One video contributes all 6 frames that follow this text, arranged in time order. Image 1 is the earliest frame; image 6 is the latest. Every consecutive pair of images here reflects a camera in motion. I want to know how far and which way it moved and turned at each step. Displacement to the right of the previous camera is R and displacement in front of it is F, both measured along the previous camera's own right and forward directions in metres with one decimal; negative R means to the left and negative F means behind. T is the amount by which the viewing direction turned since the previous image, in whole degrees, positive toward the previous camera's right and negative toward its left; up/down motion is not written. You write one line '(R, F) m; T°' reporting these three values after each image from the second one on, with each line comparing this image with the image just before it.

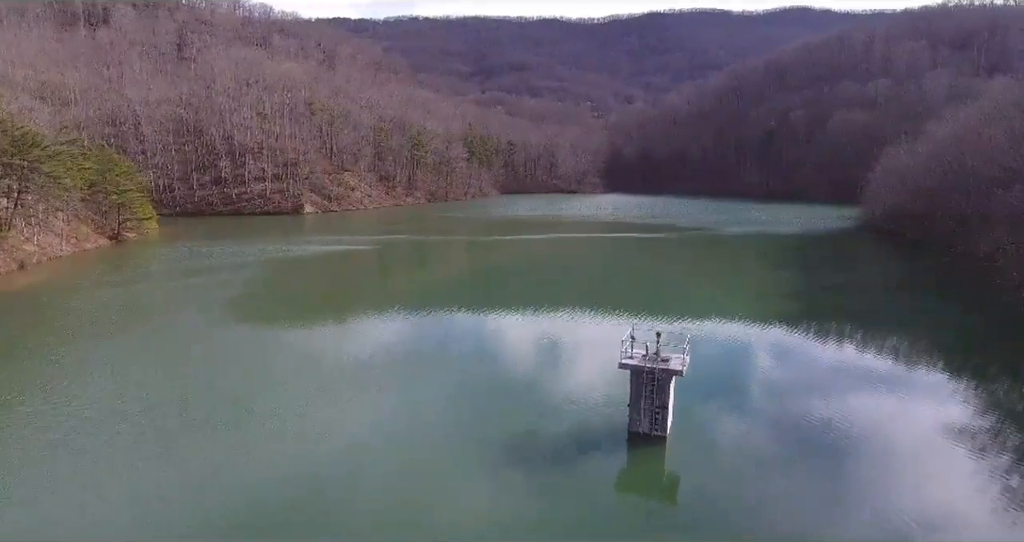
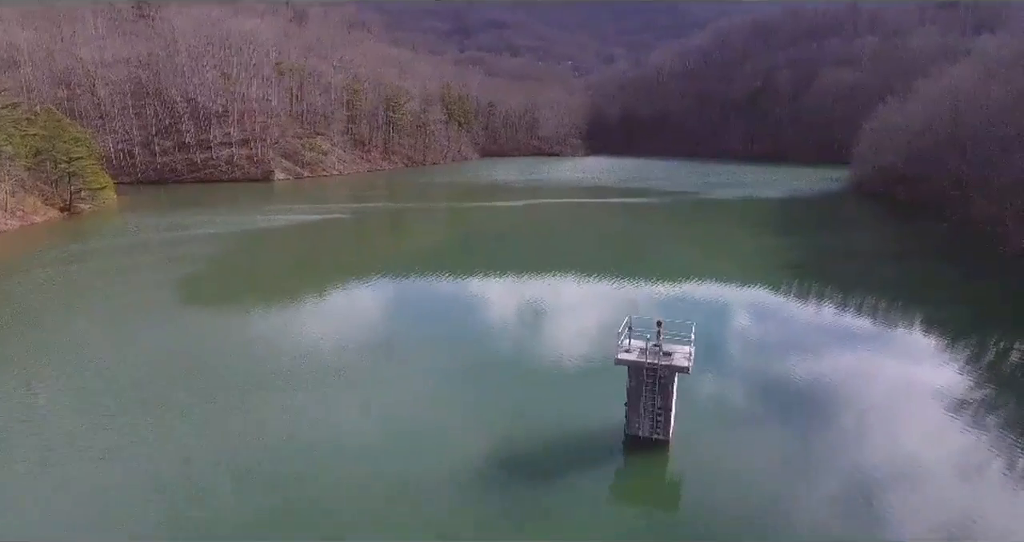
(0.0, +0.3) m; +2°
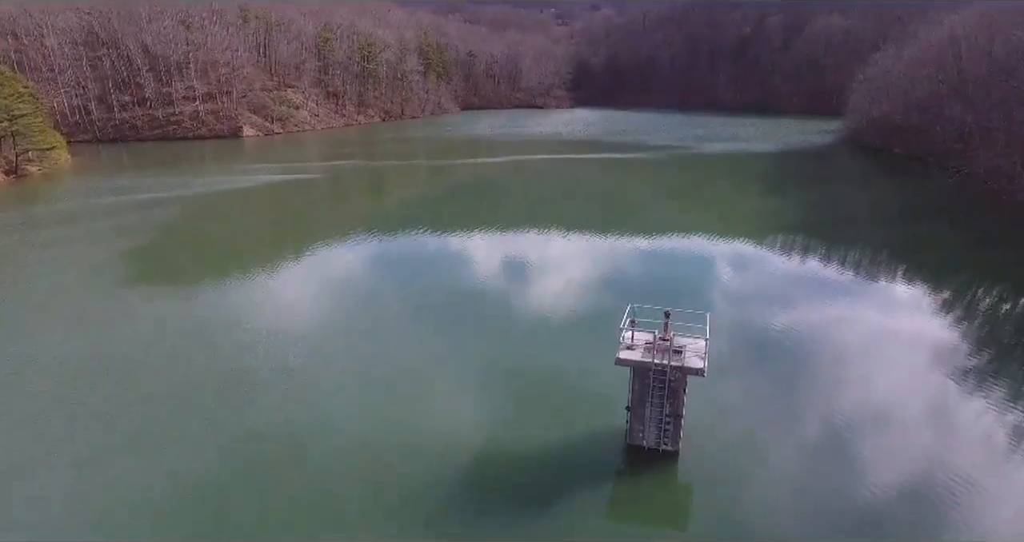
(0.0, +0.3) m; +2°
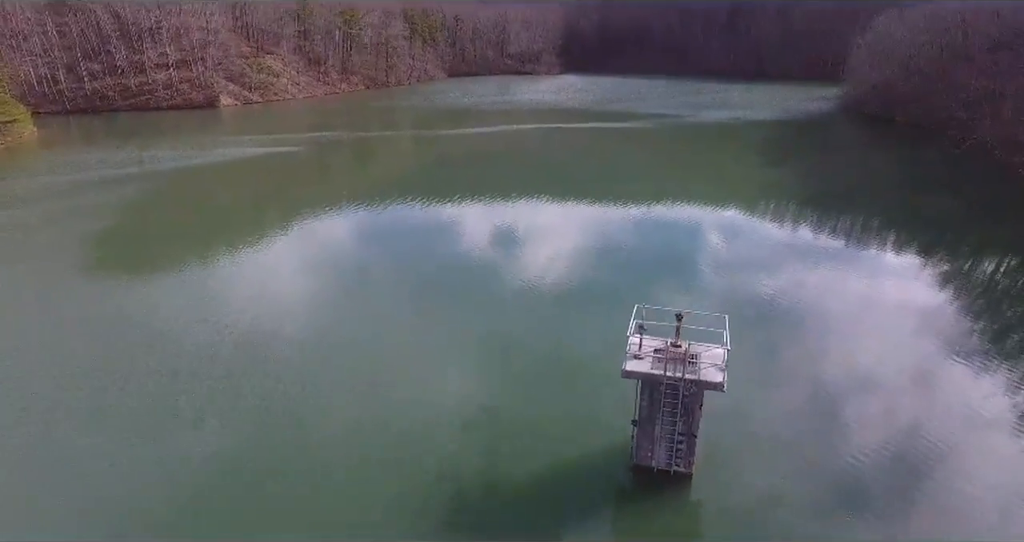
(0.0, +0.2) m; +1°
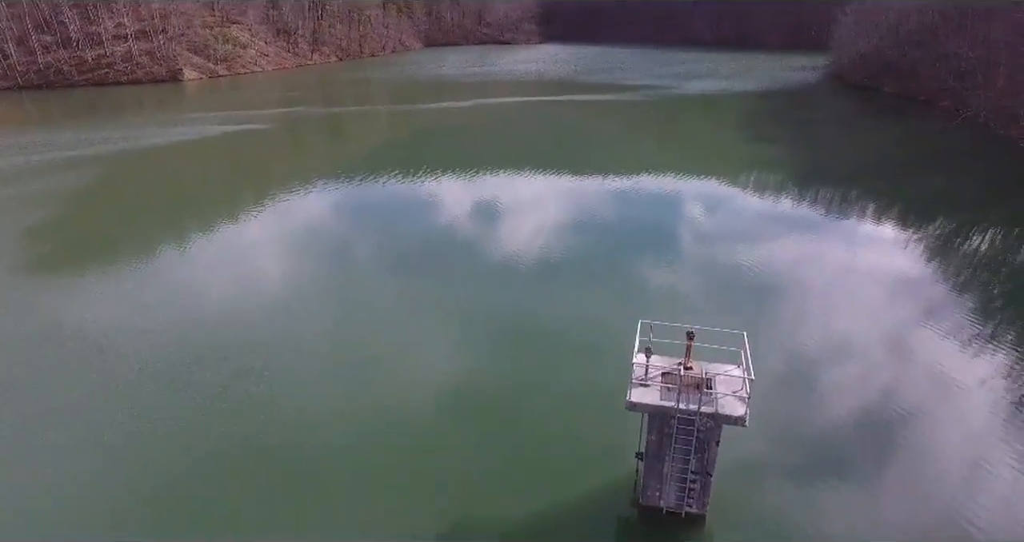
(0.0, +0.2) m; +2°
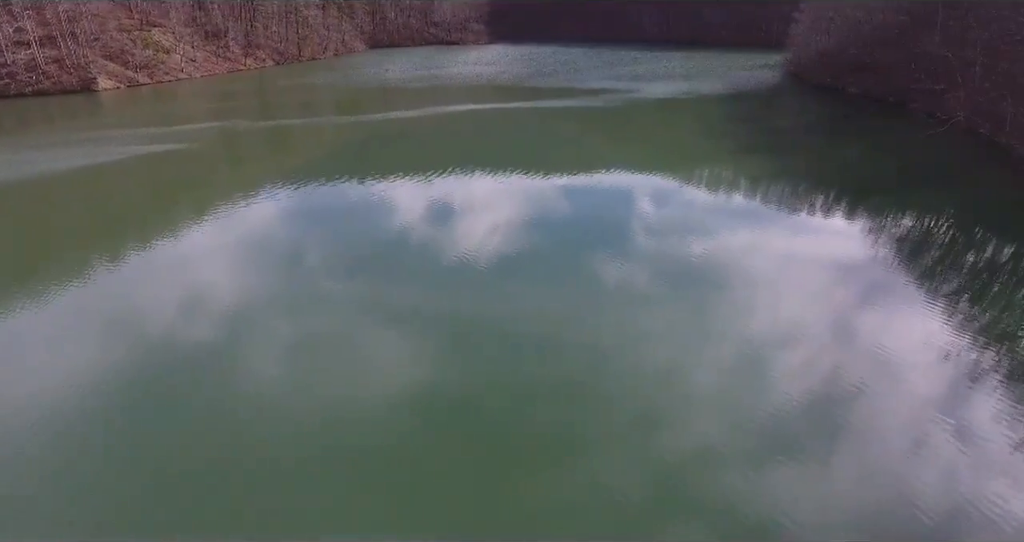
(0.0, +0.5) m; +4°
